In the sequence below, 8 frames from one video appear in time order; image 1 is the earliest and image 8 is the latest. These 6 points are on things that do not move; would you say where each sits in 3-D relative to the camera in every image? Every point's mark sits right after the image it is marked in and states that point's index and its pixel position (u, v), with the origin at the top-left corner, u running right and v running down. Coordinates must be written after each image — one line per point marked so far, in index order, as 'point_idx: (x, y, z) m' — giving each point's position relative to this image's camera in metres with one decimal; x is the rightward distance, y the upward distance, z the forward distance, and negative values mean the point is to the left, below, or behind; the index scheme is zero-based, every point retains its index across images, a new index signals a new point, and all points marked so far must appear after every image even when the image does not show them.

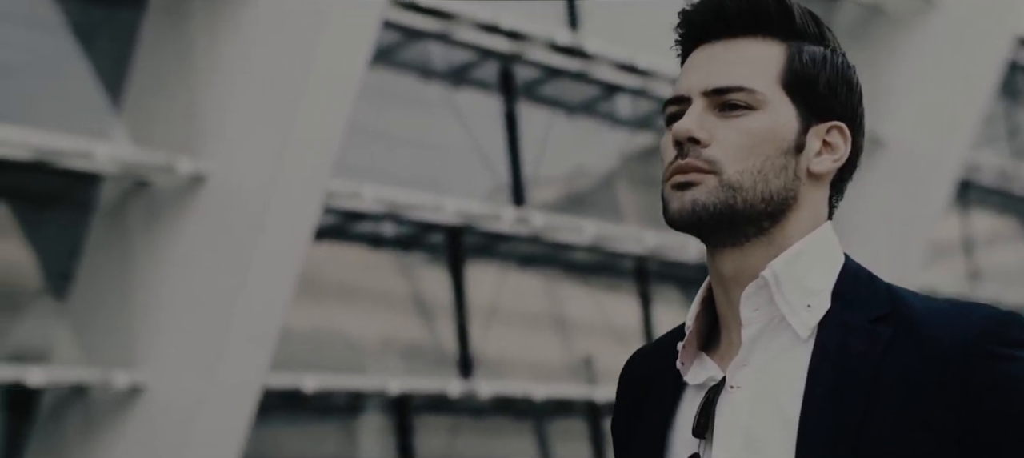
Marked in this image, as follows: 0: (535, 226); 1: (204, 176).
0: (+0.2, 0.0, +9.3) m
1: (-2.0, +0.3, +7.0) m
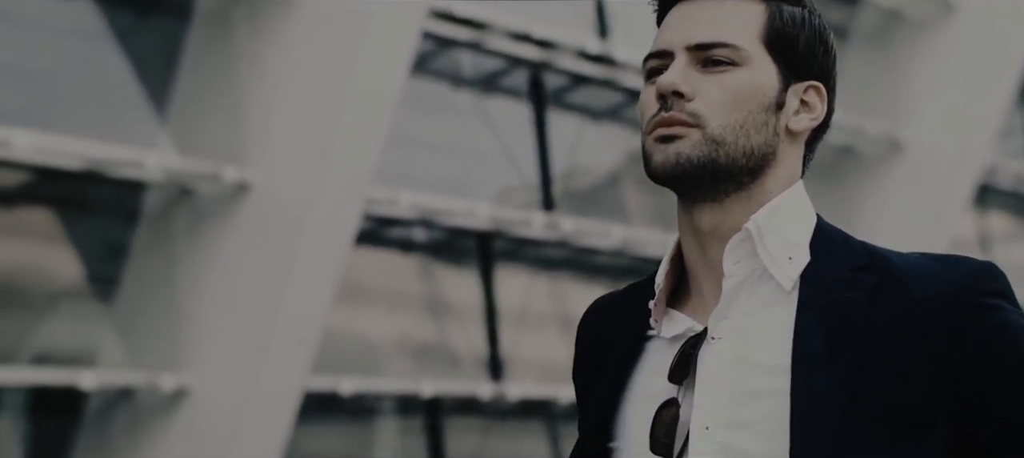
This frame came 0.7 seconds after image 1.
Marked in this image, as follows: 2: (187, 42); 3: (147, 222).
0: (+0.5, 0.0, +9.4) m
1: (-1.8, +0.3, +7.2) m
2: (-2.2, +1.2, +7.3) m
3: (-2.5, +0.1, +7.4) m
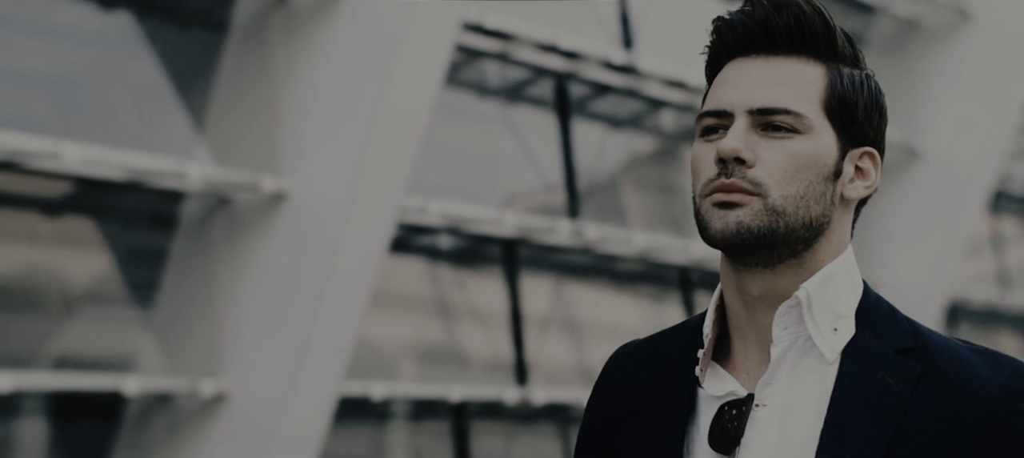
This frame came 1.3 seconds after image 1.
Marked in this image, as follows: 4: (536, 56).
0: (+0.7, -0.1, +9.6) m
1: (-1.6, +0.2, +7.3) m
2: (-2.0, +1.2, +7.5) m
3: (-2.3, 0.0, +7.6) m
4: (+0.2, +1.5, +9.2) m
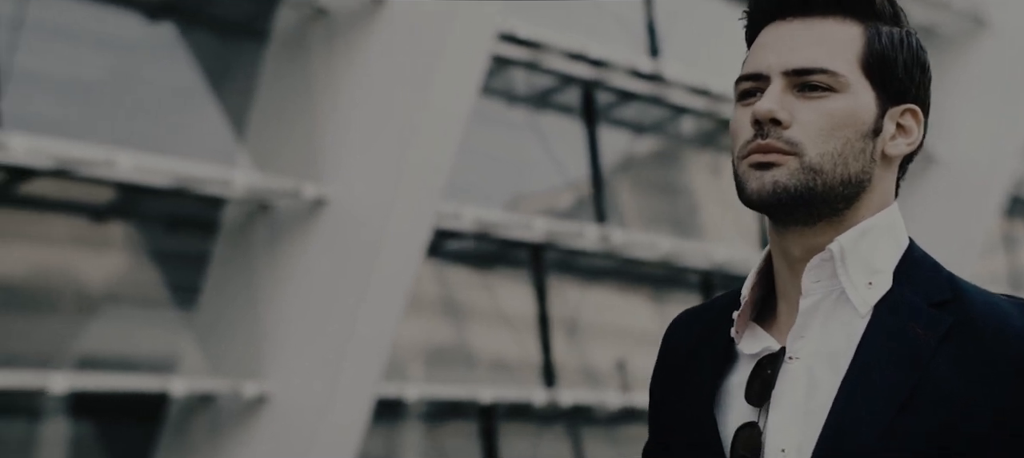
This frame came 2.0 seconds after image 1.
0: (+1.0, -0.1, +9.8) m
1: (-1.3, +0.2, +7.5) m
2: (-1.8, +1.1, +7.7) m
3: (-2.1, 0.0, +7.7) m
4: (+0.5, +1.4, +9.4) m
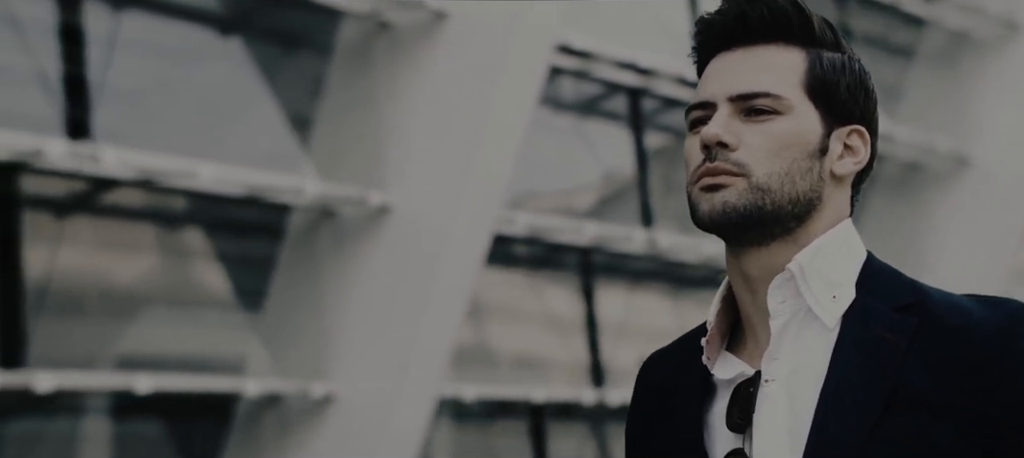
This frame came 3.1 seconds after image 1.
0: (+1.4, -0.2, +10.0) m
1: (-0.9, +0.2, +7.8) m
2: (-1.4, +1.1, +8.0) m
3: (-1.7, -0.1, +8.0) m
4: (+0.9, +1.4, +9.6) m
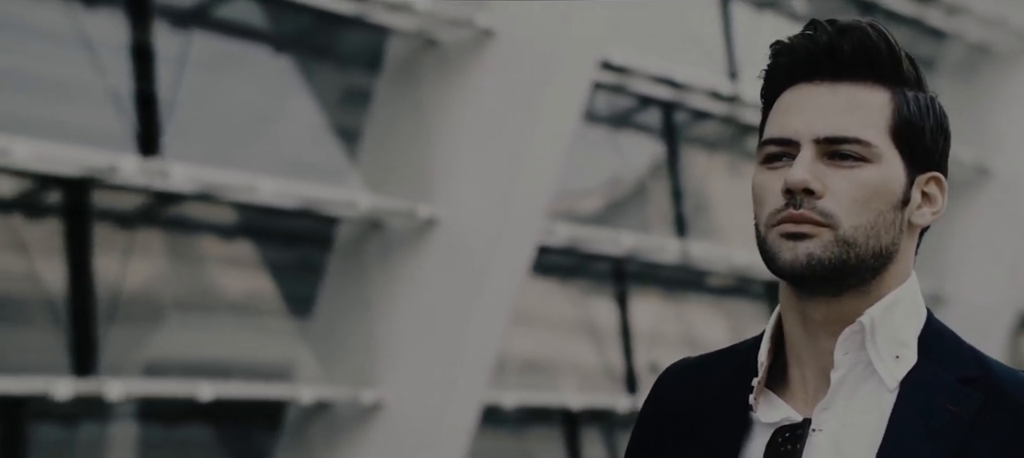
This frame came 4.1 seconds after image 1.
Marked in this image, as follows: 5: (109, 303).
0: (+1.7, -0.3, +10.2) m
1: (-0.6, +0.1, +8.0) m
2: (-1.0, +1.0, +8.2) m
3: (-1.3, -0.2, +8.3) m
4: (+1.2, +1.3, +9.8) m
5: (-2.7, -0.5, +7.1) m
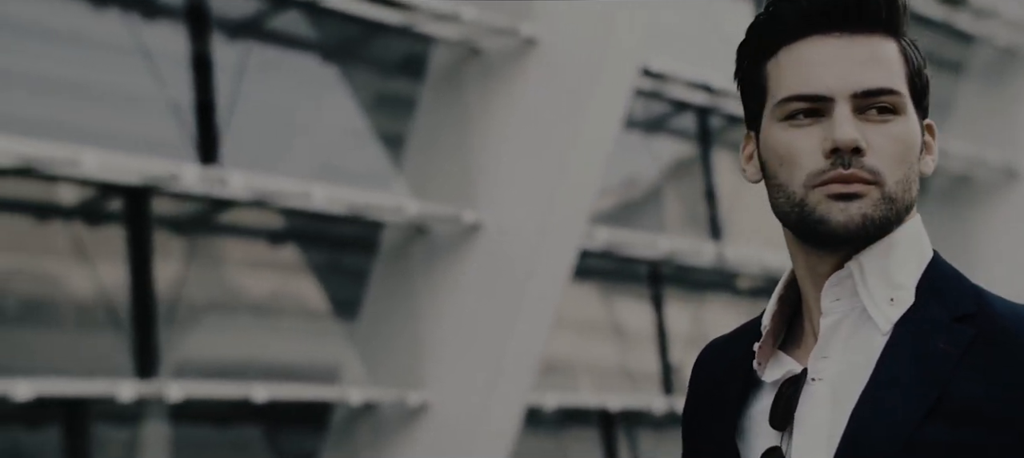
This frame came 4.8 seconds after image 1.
0: (+2.1, -0.3, +10.4) m
1: (-0.2, 0.0, +8.2) m
2: (-0.7, +1.0, +8.4) m
3: (-1.0, -0.2, +8.4) m
4: (+1.6, +1.3, +10.0) m
5: (-2.4, -0.5, +7.3) m
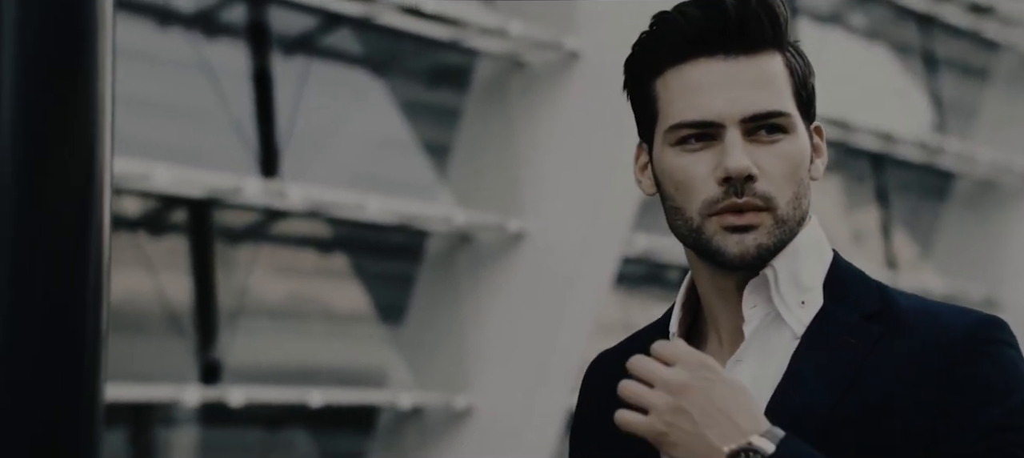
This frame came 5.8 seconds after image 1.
0: (+2.4, -0.4, +10.6) m
1: (+0.1, 0.0, +8.4) m
2: (-0.4, +0.9, +8.6) m
3: (-0.7, -0.3, +8.6) m
4: (+1.9, +1.2, +10.2) m
5: (-2.0, -0.6, +7.6) m
